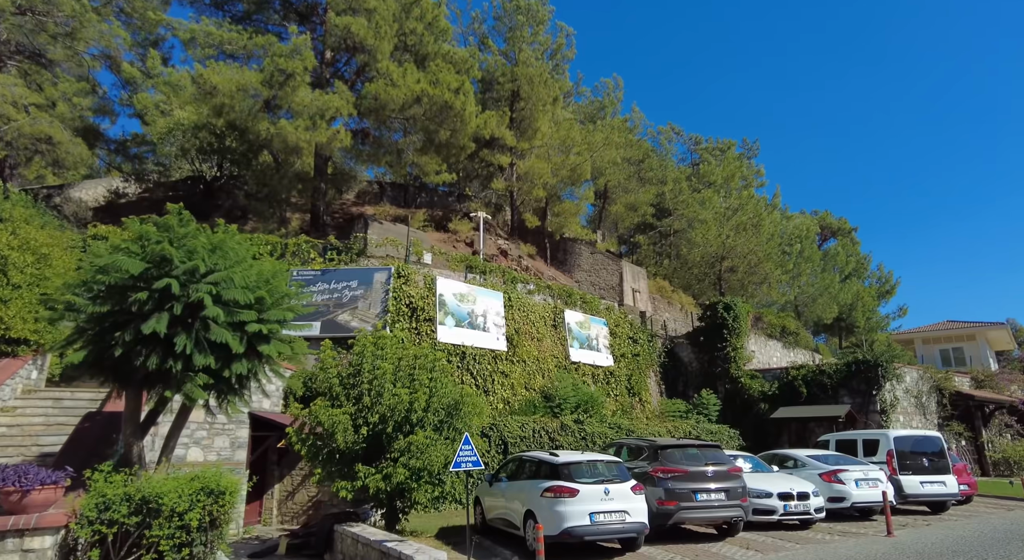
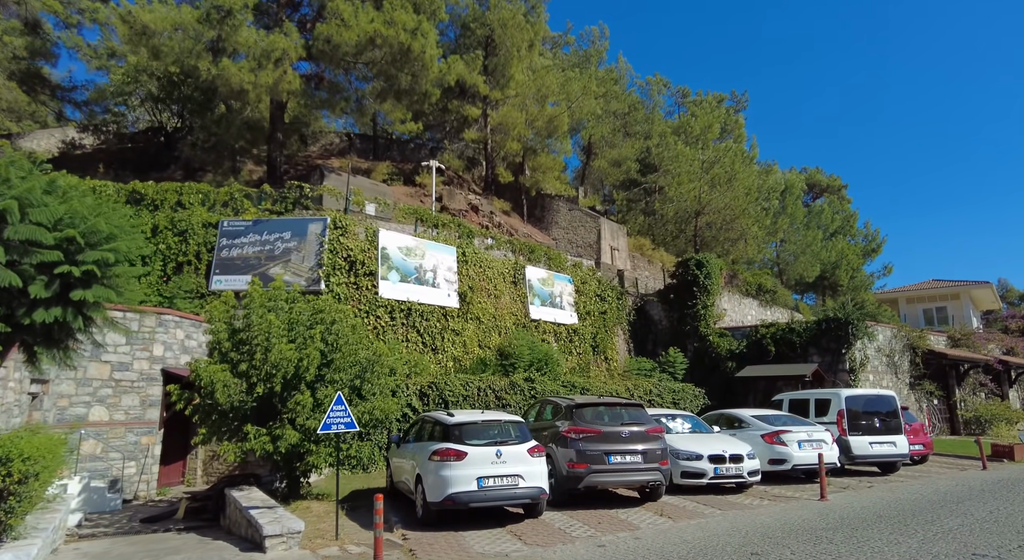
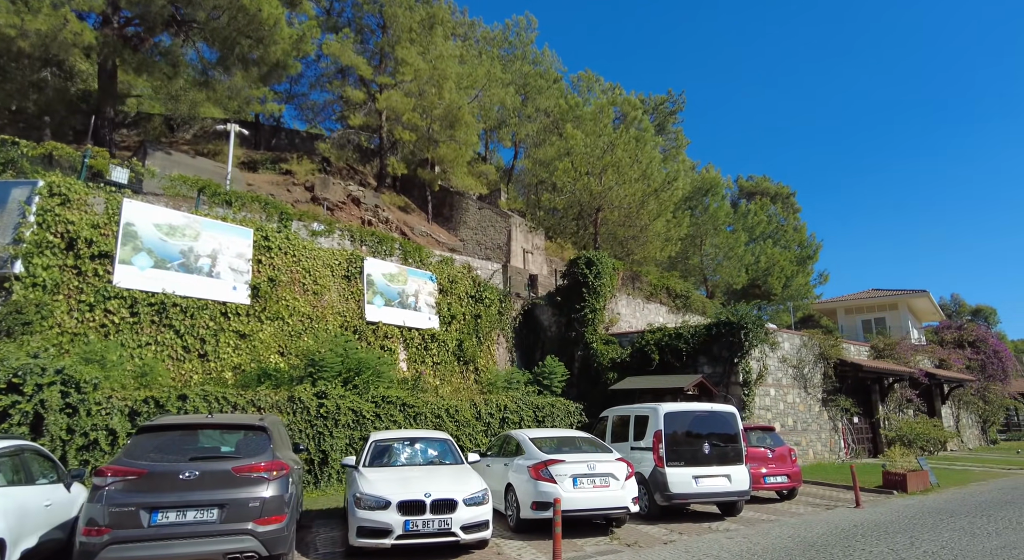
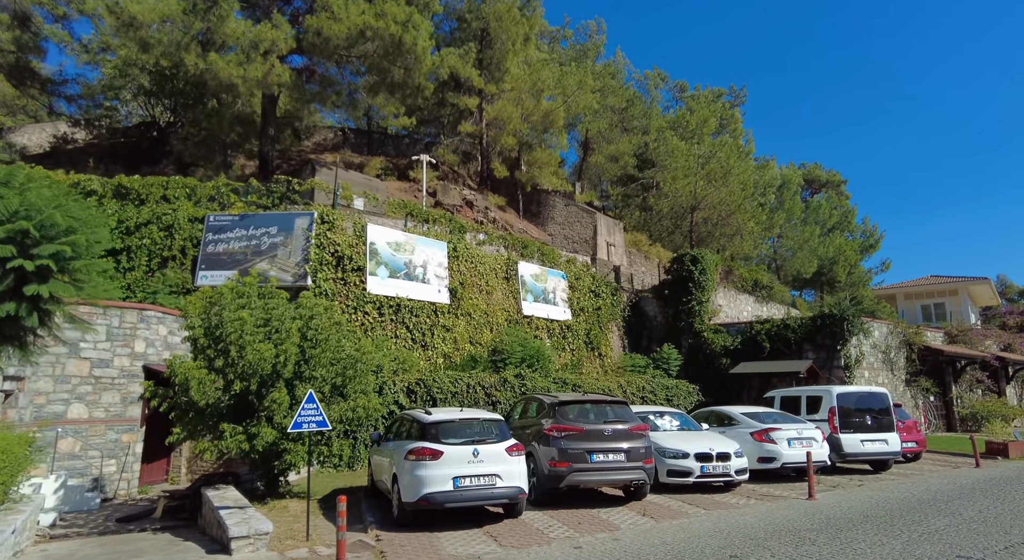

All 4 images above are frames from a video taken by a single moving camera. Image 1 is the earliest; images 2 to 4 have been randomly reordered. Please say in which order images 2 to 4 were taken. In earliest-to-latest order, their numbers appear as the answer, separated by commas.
2, 4, 3
